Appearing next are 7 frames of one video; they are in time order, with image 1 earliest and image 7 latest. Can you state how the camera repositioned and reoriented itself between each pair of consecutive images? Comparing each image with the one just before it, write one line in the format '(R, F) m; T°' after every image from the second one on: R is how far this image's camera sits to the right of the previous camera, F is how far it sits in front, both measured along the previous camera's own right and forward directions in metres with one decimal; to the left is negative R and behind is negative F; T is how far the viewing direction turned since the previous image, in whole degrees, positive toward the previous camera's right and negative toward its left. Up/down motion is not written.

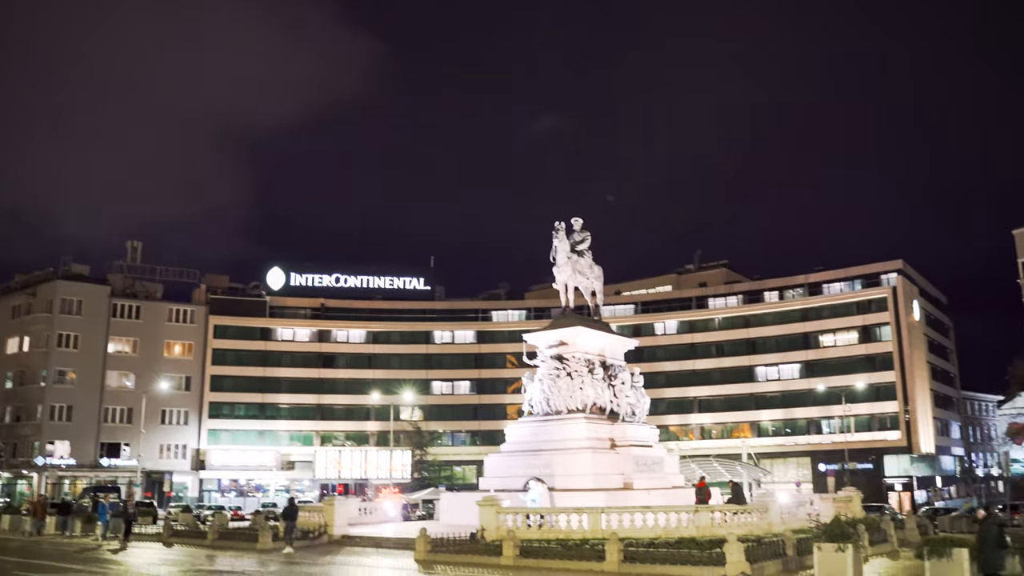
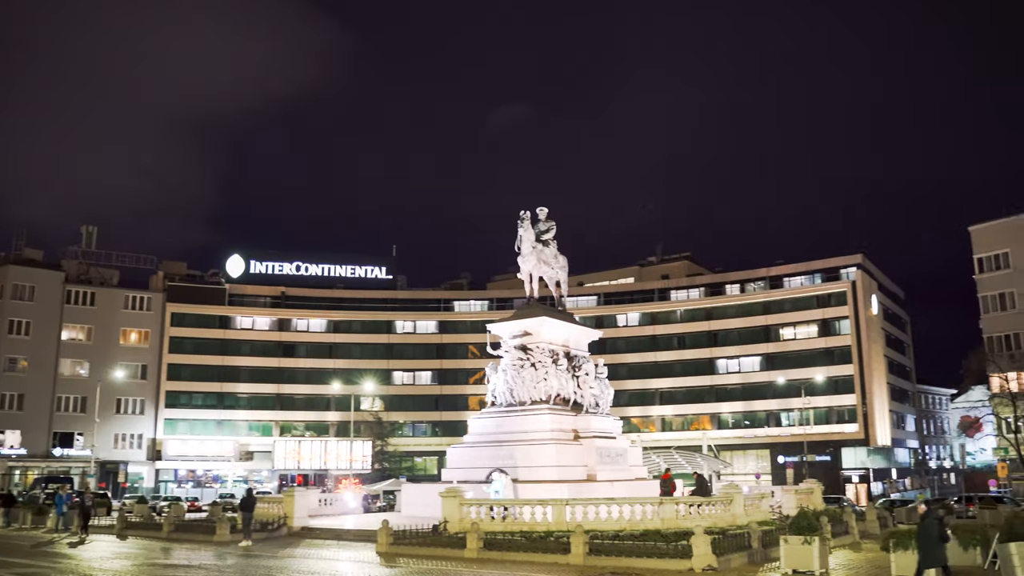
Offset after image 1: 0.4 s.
(-0.1, +0.4) m; +2°
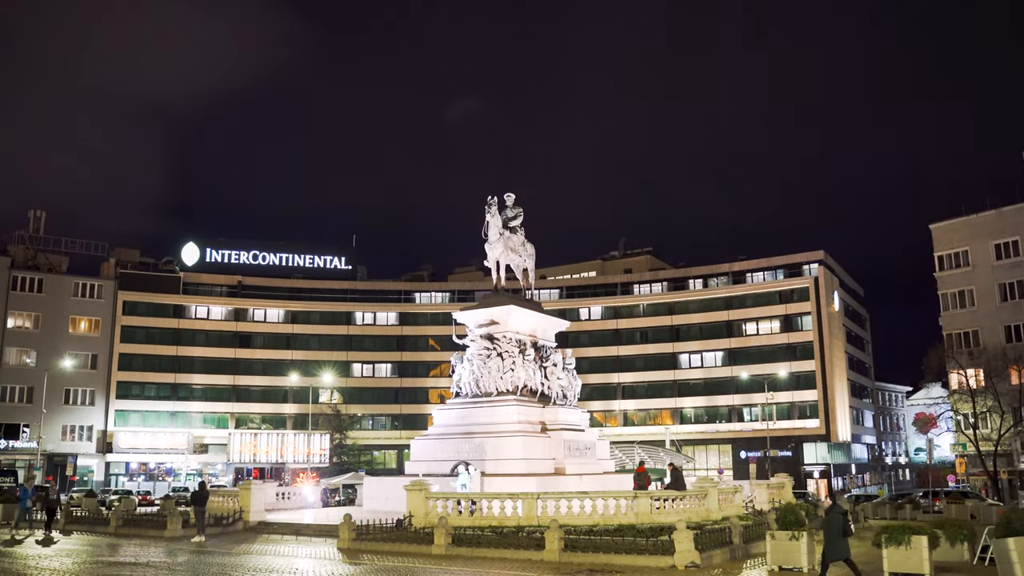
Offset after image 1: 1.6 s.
(-0.3, +1.1) m; +3°
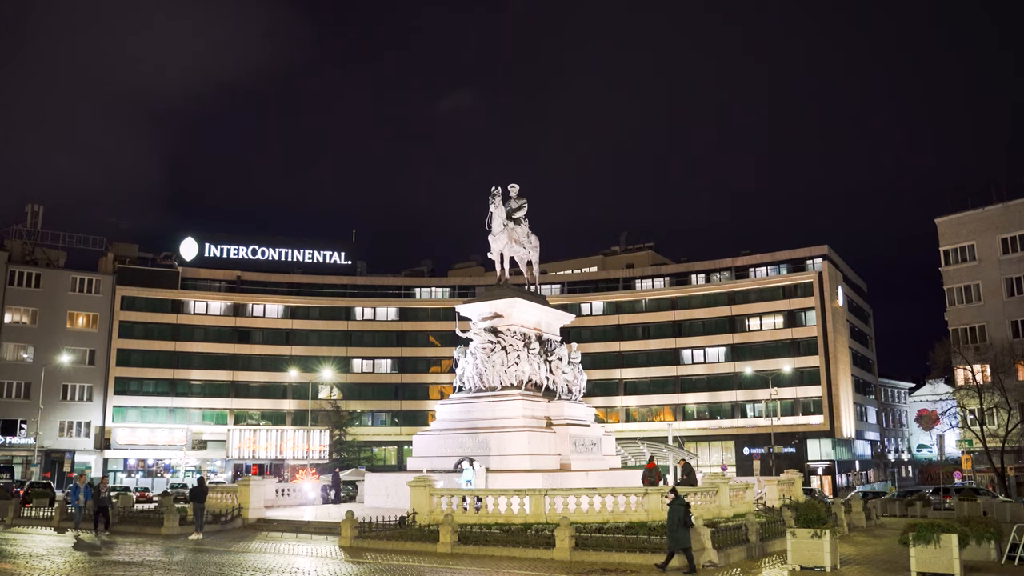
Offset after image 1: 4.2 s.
(-0.2, +0.7) m; 0°
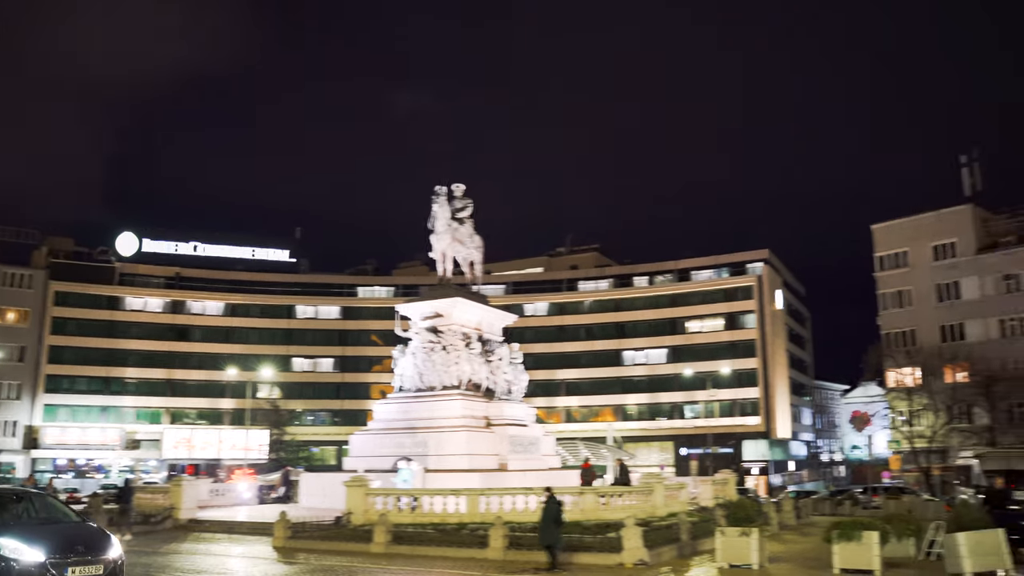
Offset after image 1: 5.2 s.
(+0.2, 0.0) m; +3°
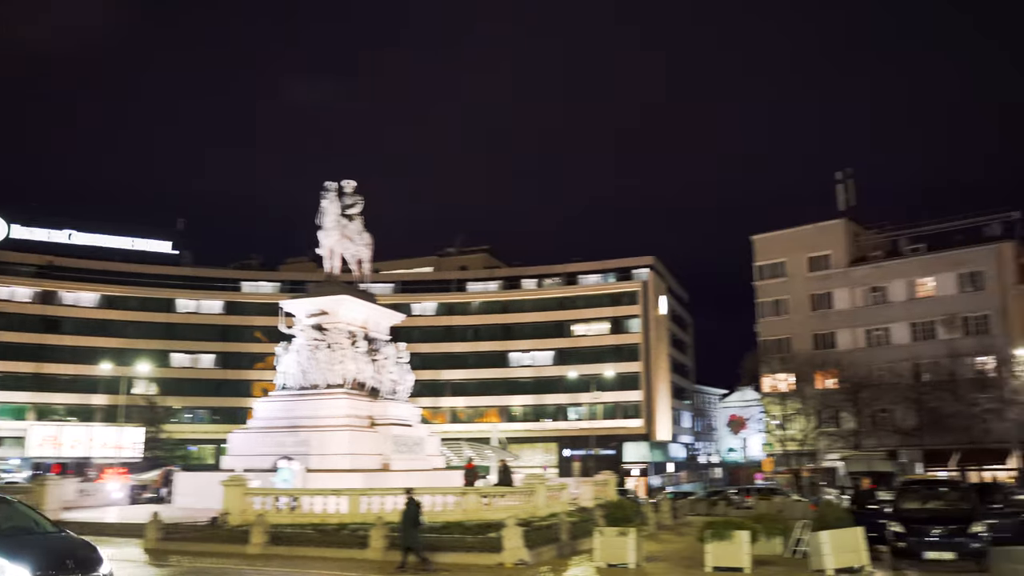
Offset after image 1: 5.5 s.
(+0.1, 0.0) m; +7°
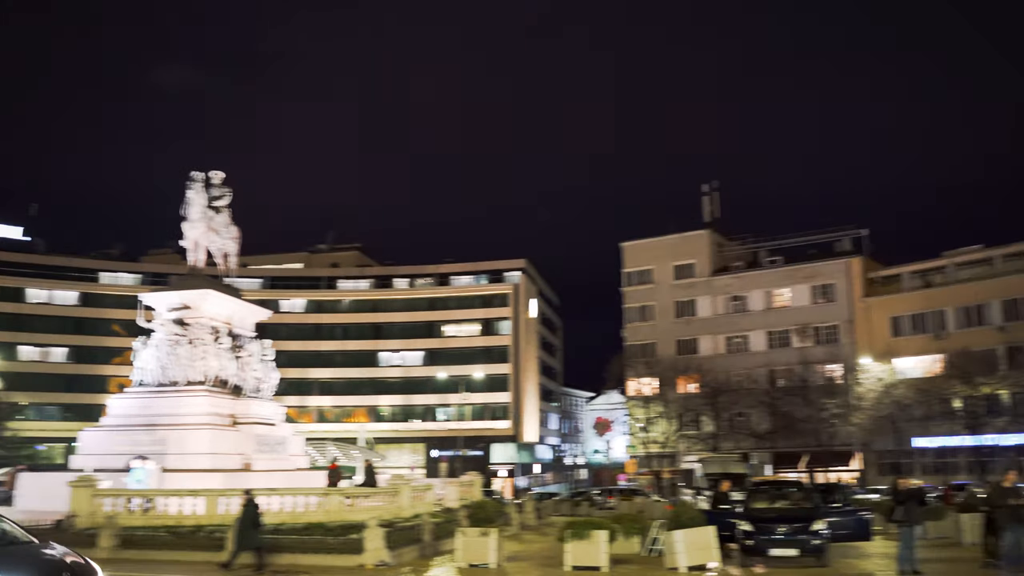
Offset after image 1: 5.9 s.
(+0.1, -0.1) m; +8°
